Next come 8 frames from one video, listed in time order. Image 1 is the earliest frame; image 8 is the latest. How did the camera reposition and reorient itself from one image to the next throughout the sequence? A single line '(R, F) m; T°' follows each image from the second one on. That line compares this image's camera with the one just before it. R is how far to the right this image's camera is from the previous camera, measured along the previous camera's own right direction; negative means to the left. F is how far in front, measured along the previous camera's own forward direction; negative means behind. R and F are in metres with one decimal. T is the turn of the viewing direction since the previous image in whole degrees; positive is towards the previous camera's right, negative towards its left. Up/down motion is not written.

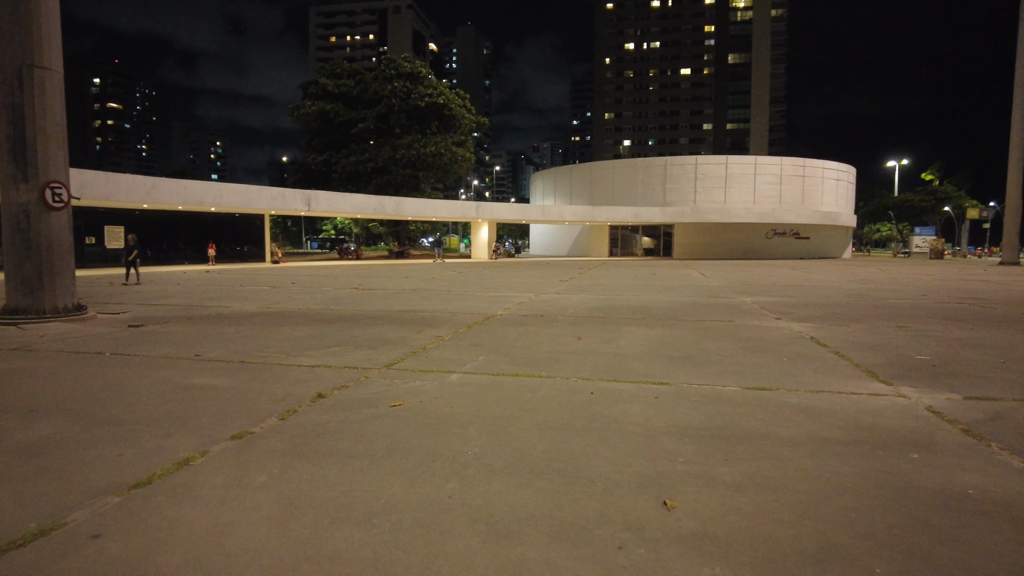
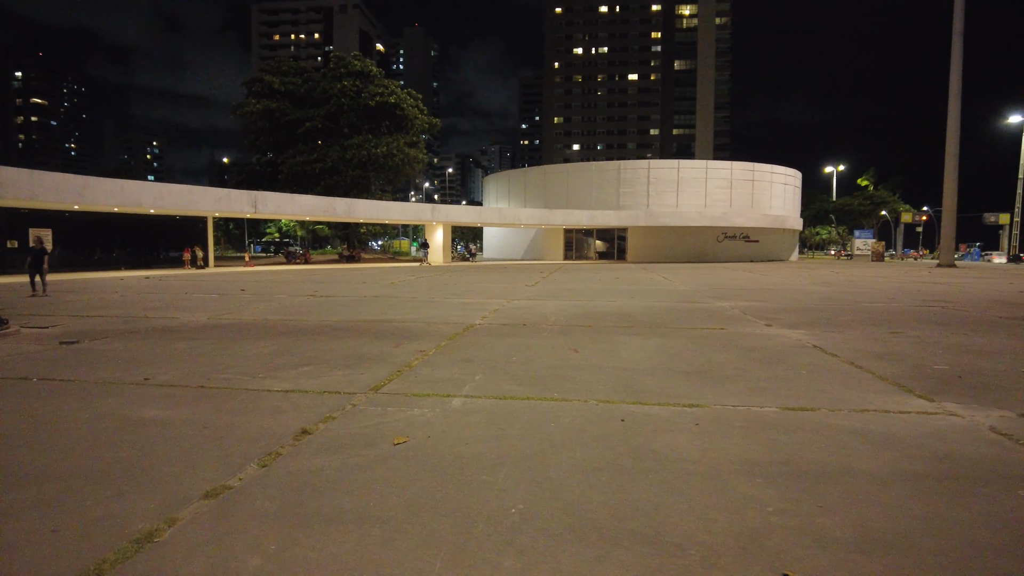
(-0.5, +0.7) m; +4°
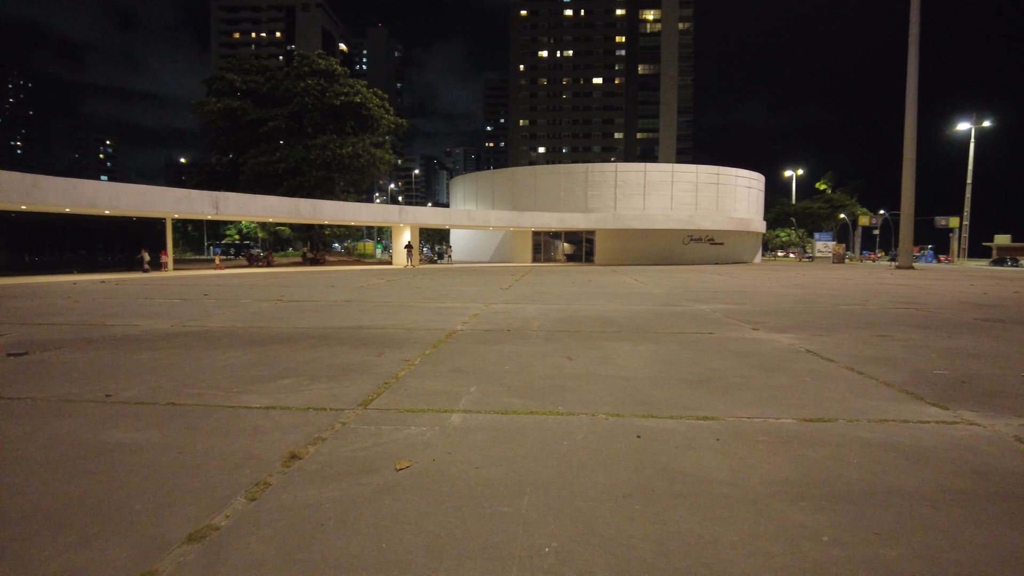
(-0.3, +0.3) m; +3°
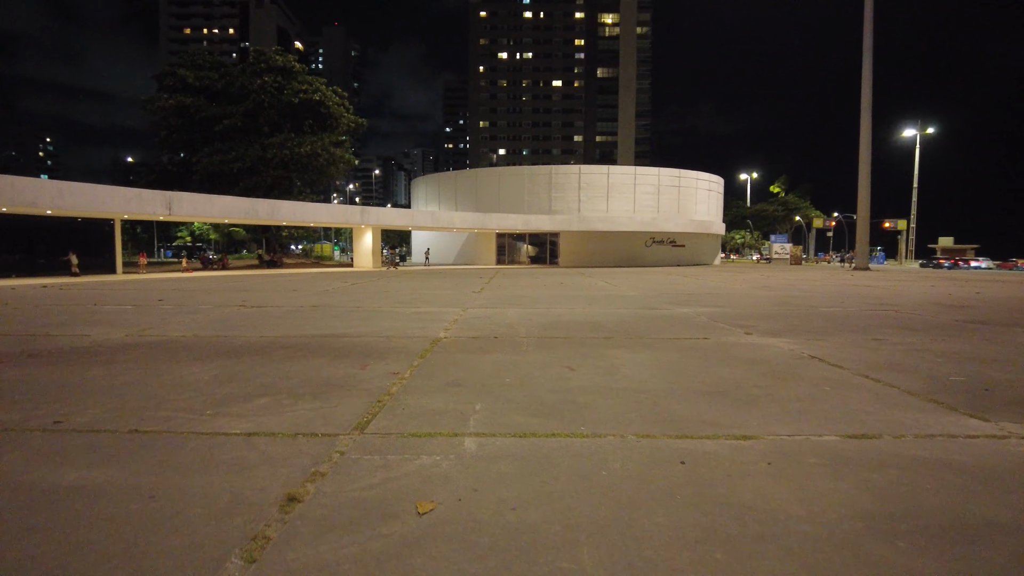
(-0.4, +0.5) m; +4°
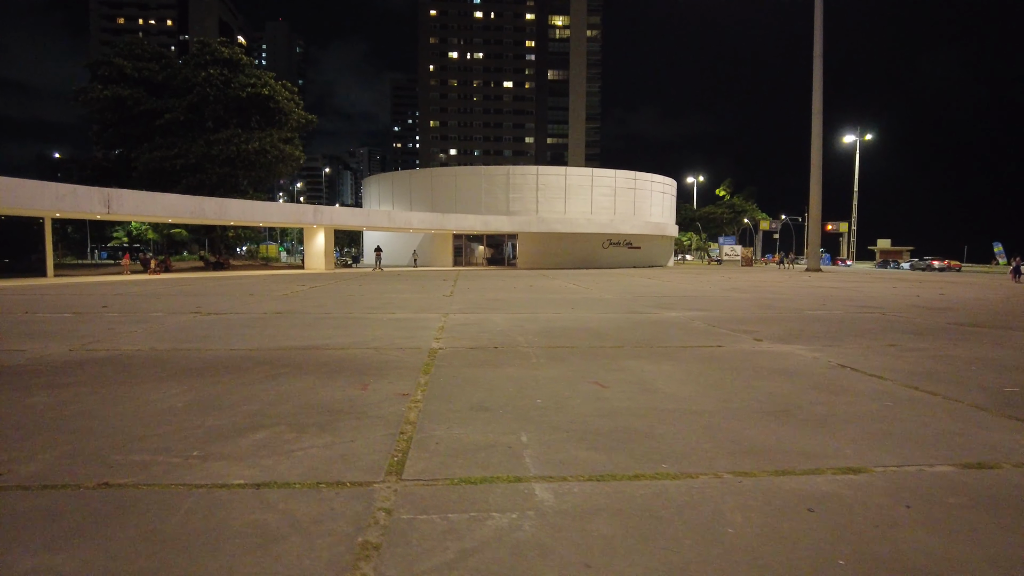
(-0.6, +0.8) m; +4°
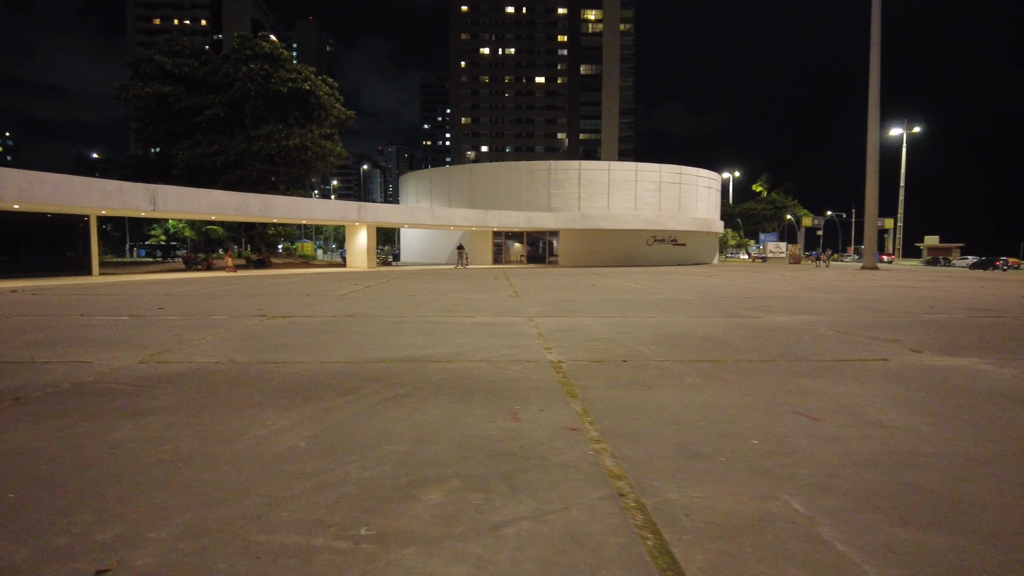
(-1.1, +1.1) m; -2°
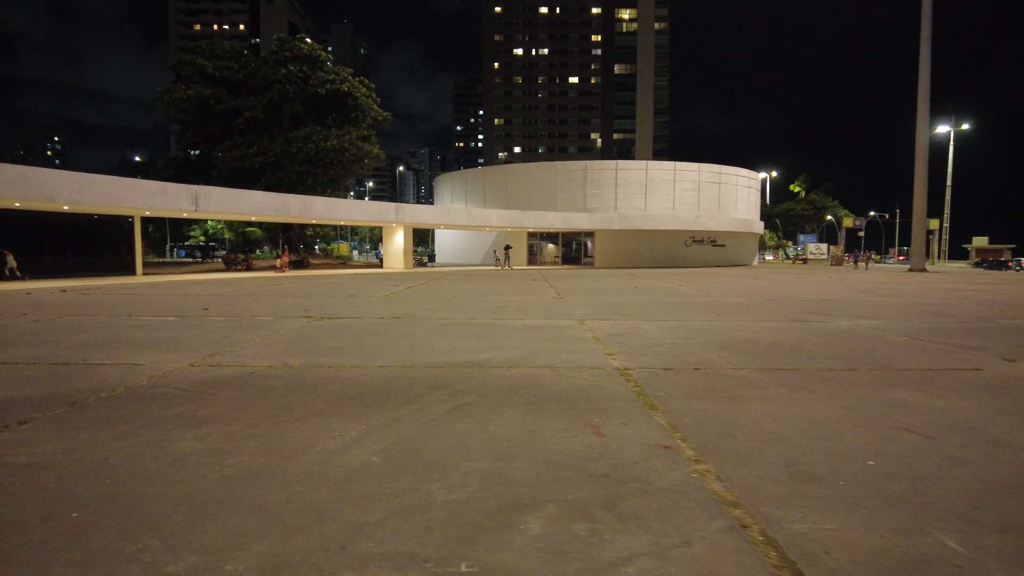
(-0.3, +0.3) m; -3°
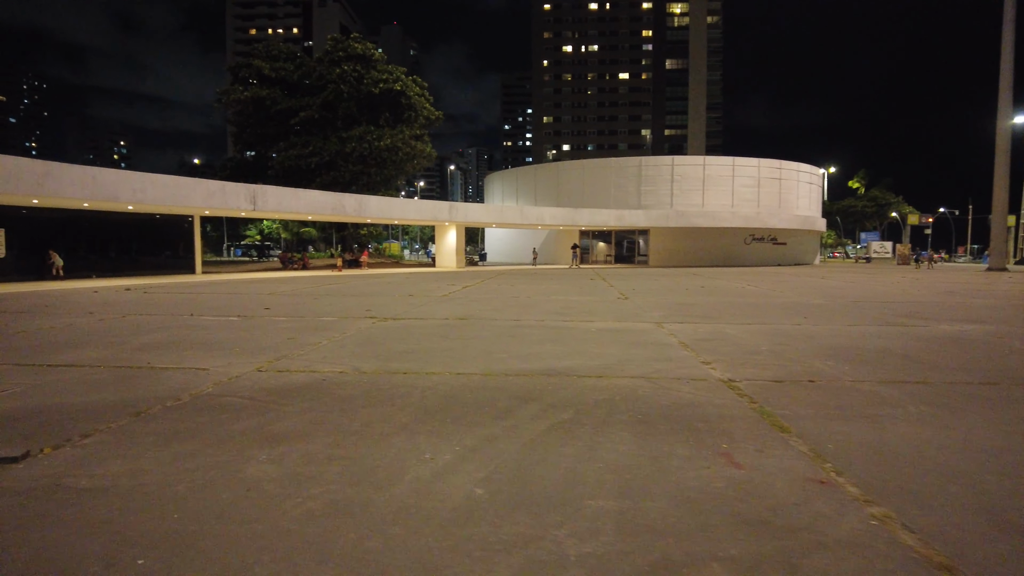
(-0.4, +0.5) m; -4°
